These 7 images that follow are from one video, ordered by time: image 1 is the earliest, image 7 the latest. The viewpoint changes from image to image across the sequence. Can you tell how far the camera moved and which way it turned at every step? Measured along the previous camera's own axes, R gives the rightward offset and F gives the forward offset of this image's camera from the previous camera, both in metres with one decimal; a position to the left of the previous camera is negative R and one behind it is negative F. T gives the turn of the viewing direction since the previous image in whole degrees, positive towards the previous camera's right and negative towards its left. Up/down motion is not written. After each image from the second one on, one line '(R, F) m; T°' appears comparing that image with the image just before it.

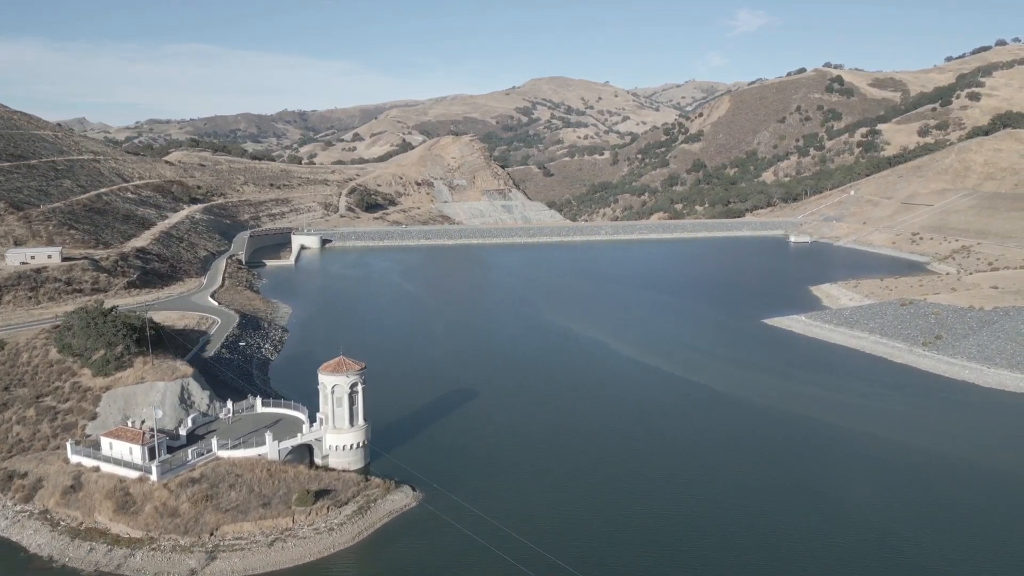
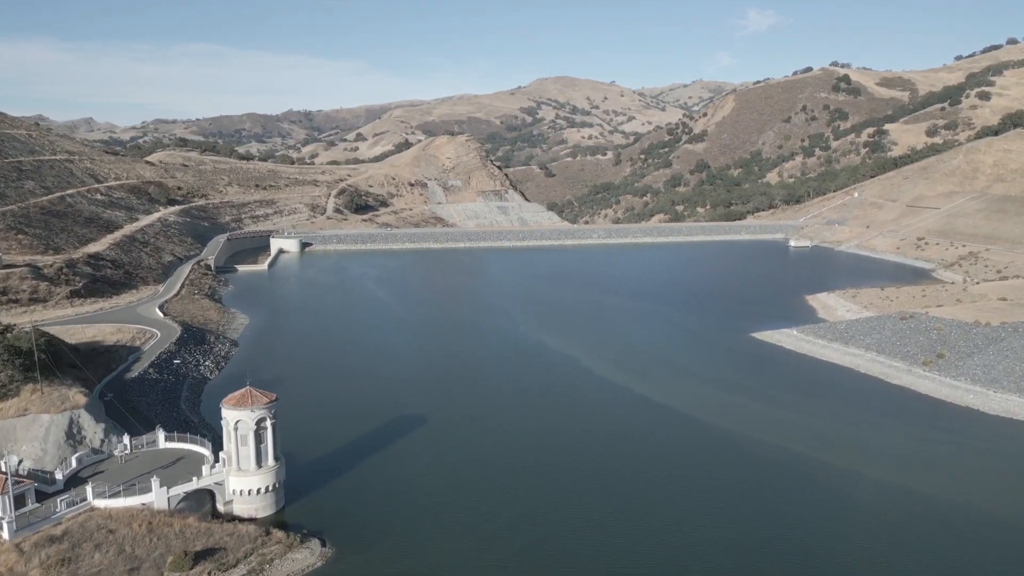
(+1.6, +2.3) m; -1°
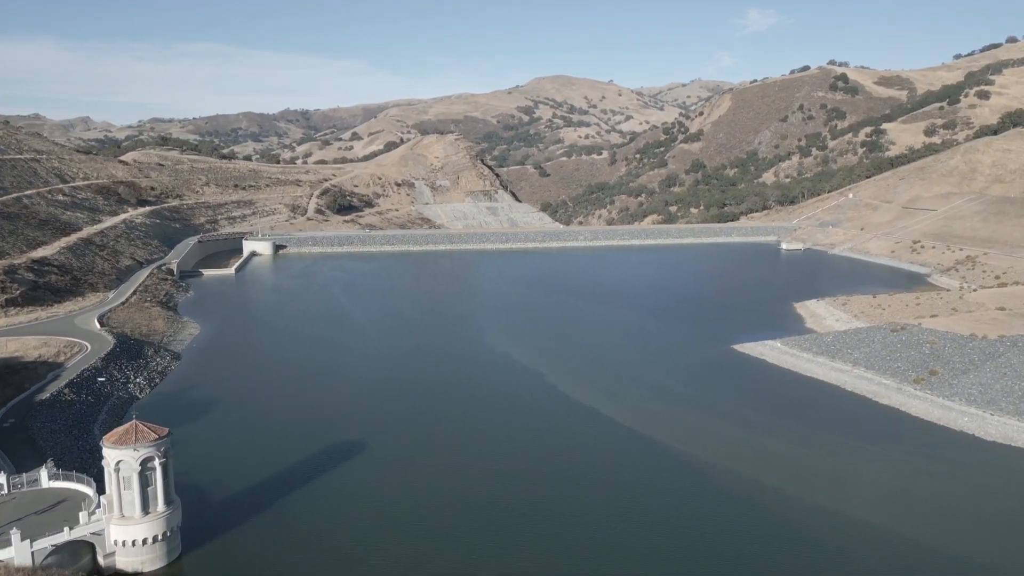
(+1.4, +1.9) m; 0°
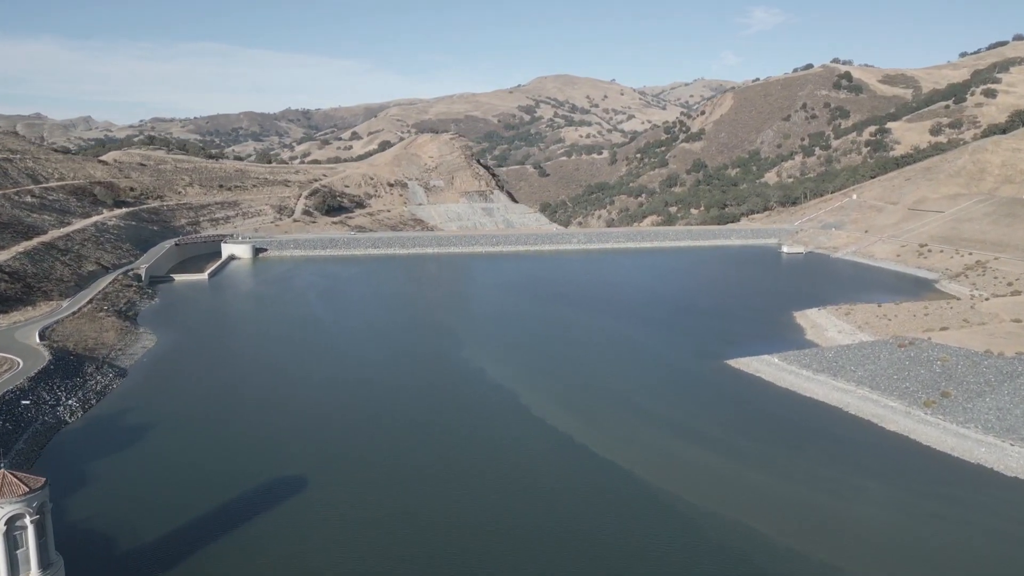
(+1.0, +2.1) m; 0°
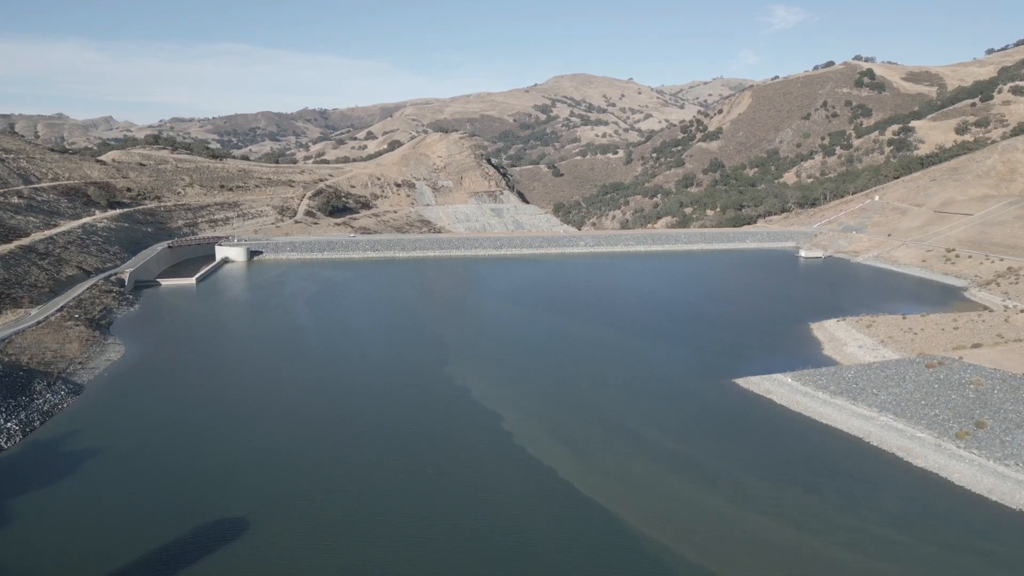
(+1.0, +2.1) m; -1°
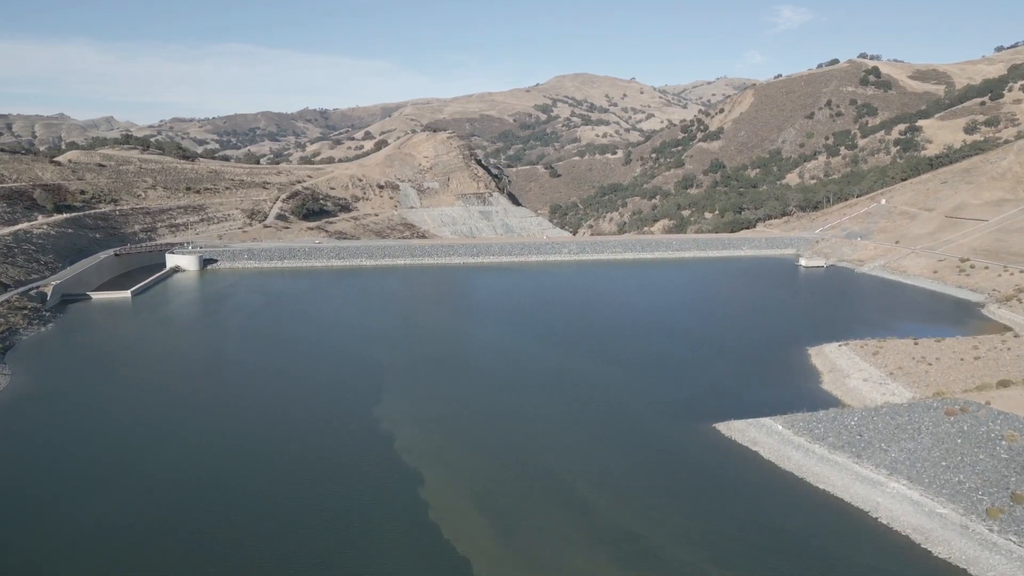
(+2.0, +3.9) m; 0°
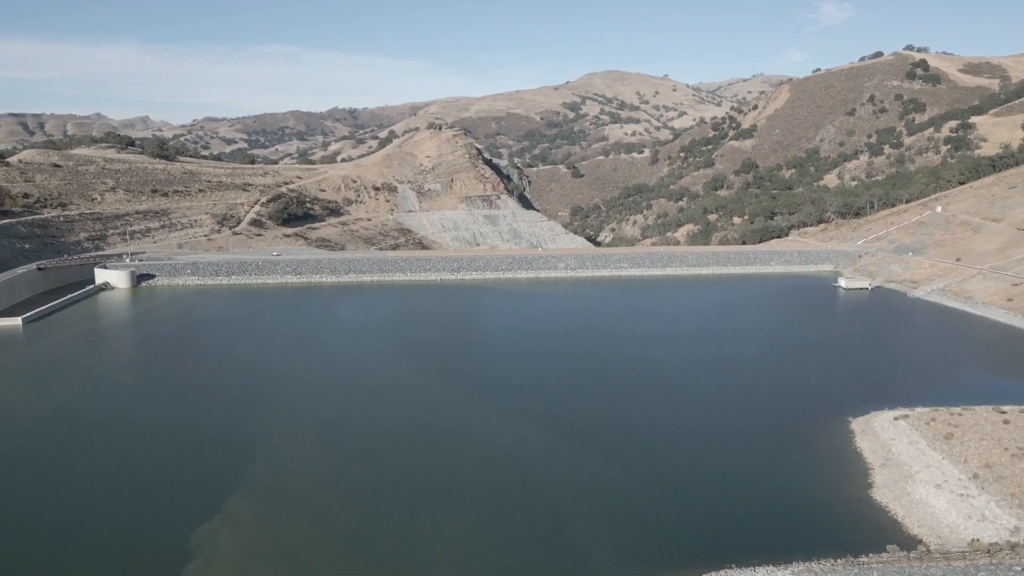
(+2.9, +7.2) m; -3°
